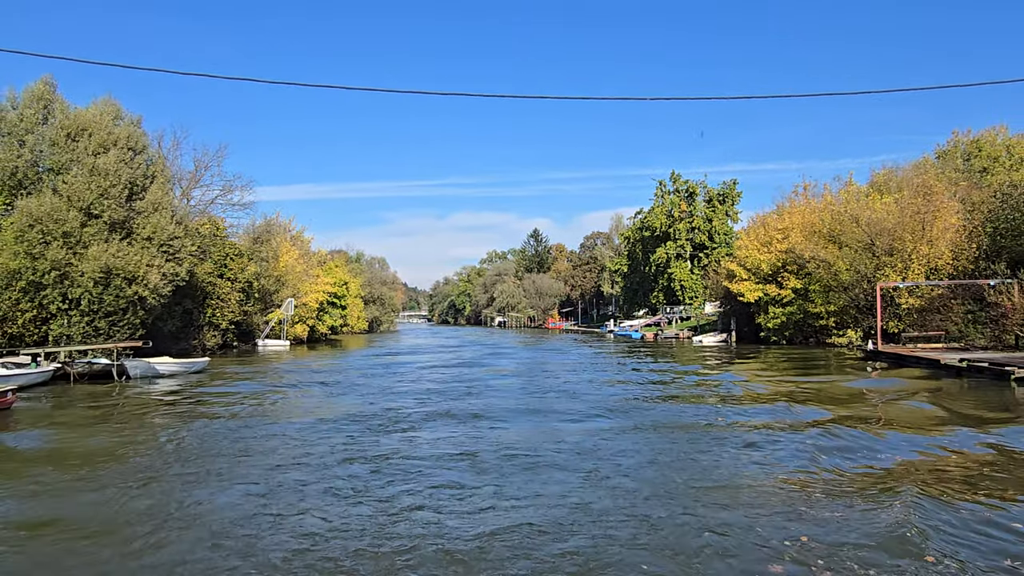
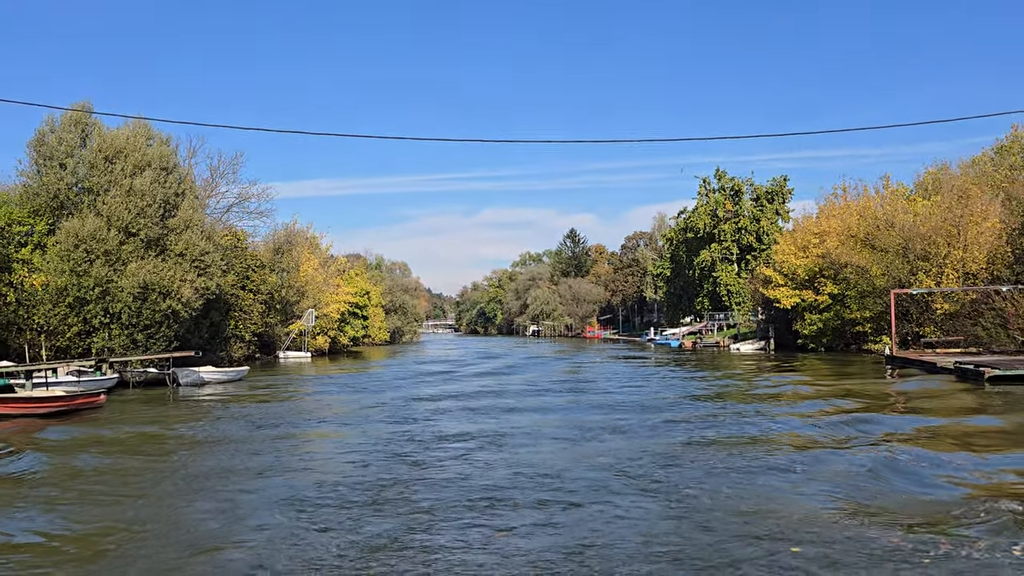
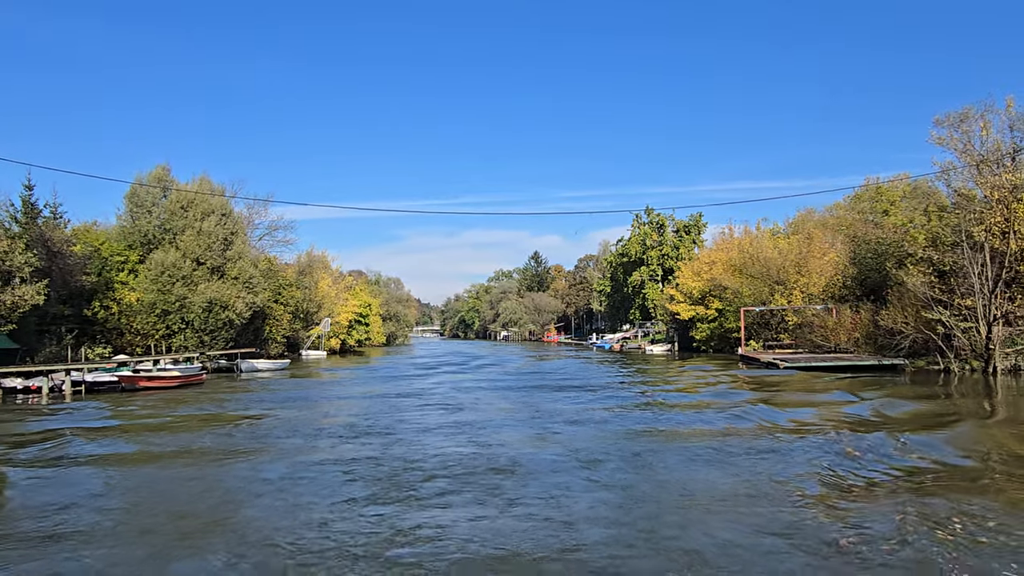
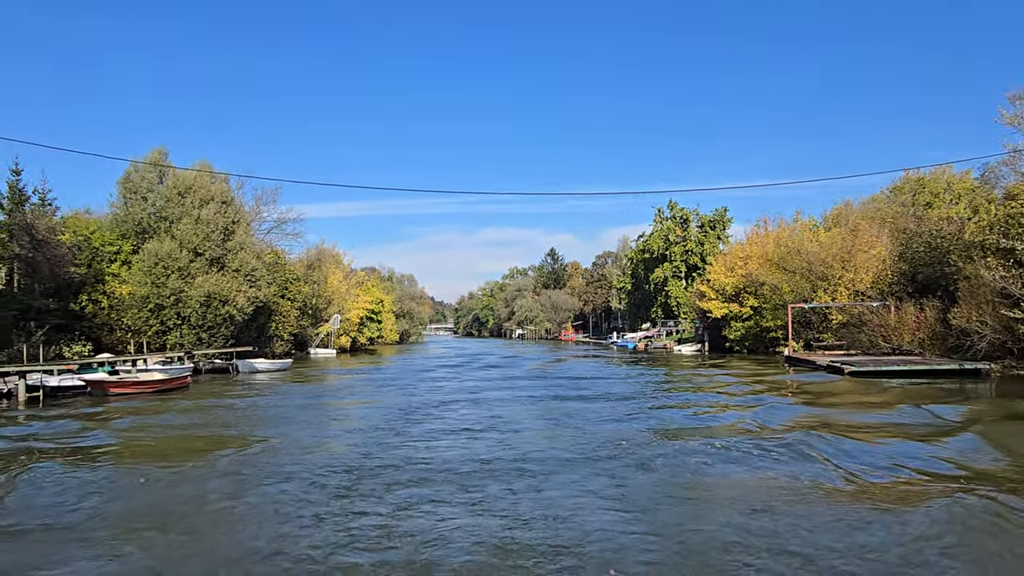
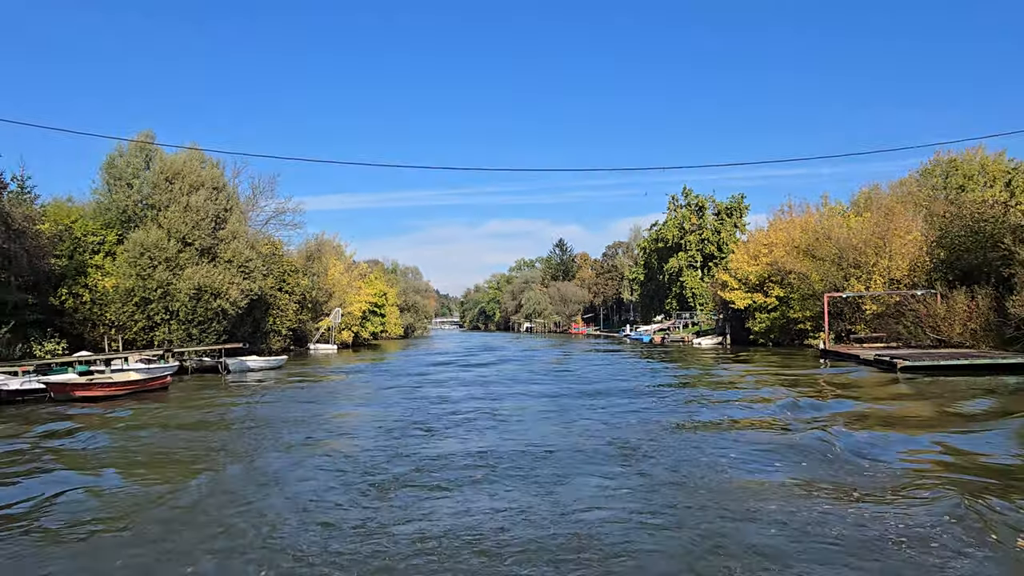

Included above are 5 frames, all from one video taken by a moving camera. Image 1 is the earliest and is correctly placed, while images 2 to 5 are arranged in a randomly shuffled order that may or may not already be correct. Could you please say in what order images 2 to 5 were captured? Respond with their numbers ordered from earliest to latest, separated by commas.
2, 5, 4, 3
